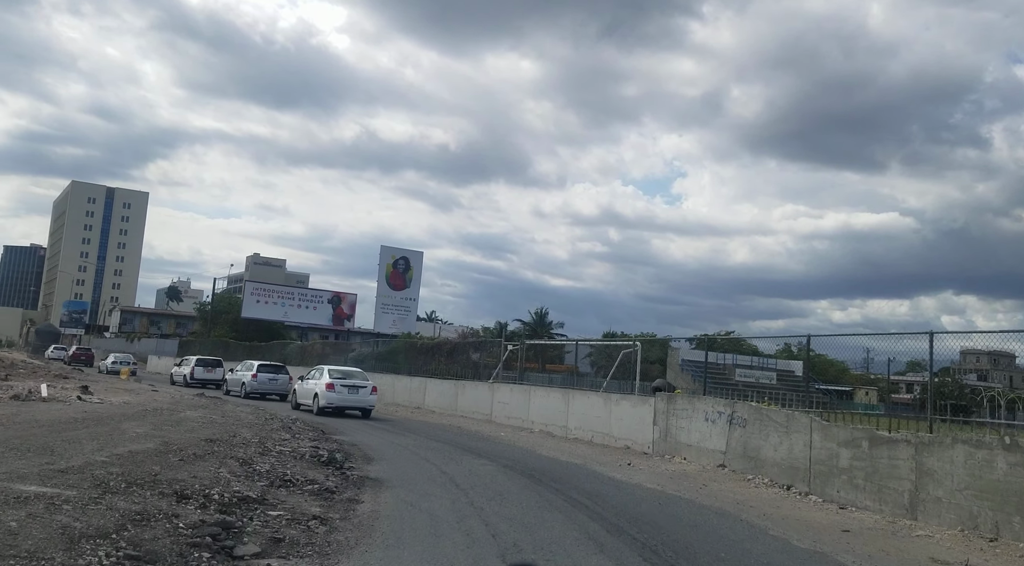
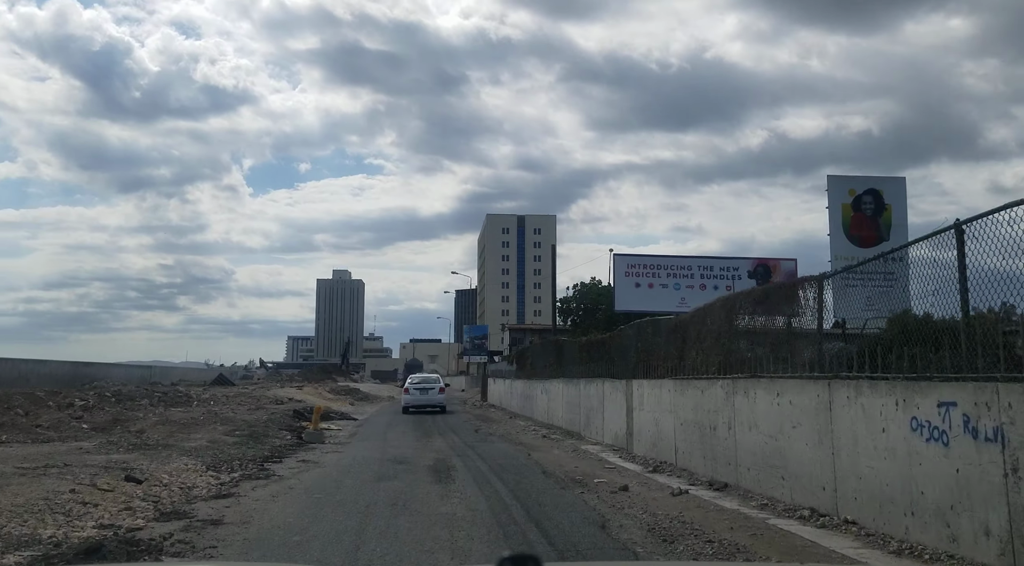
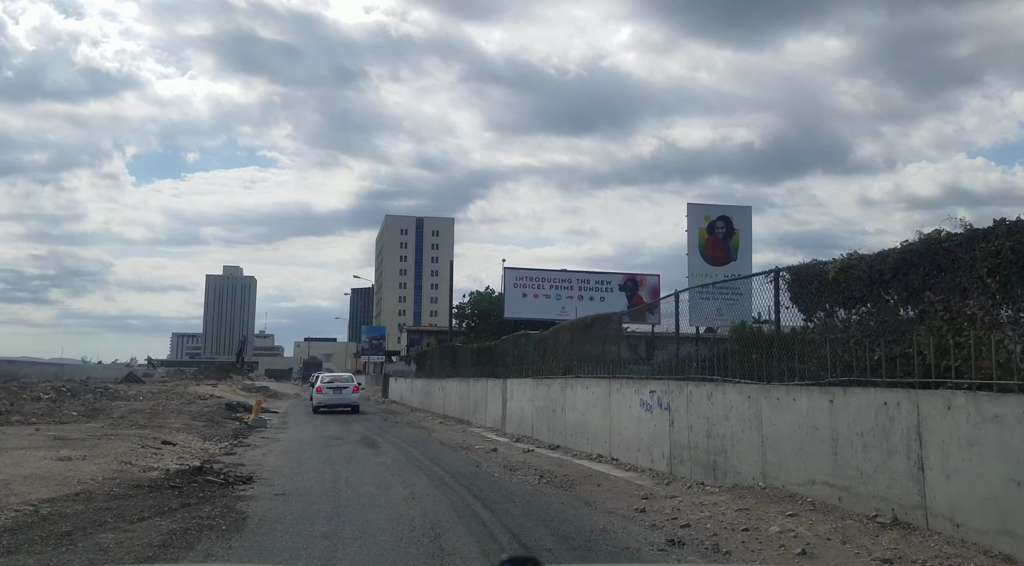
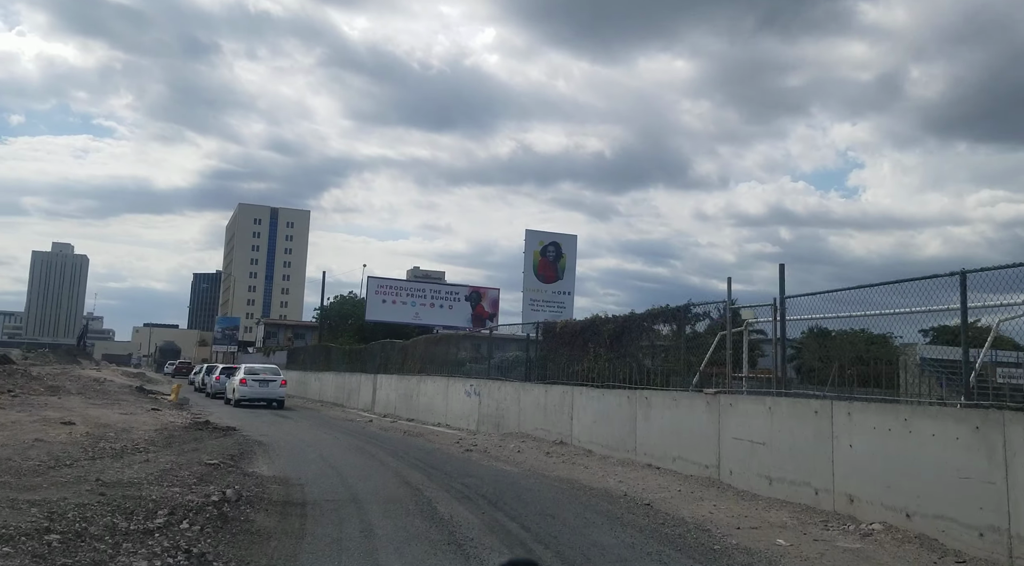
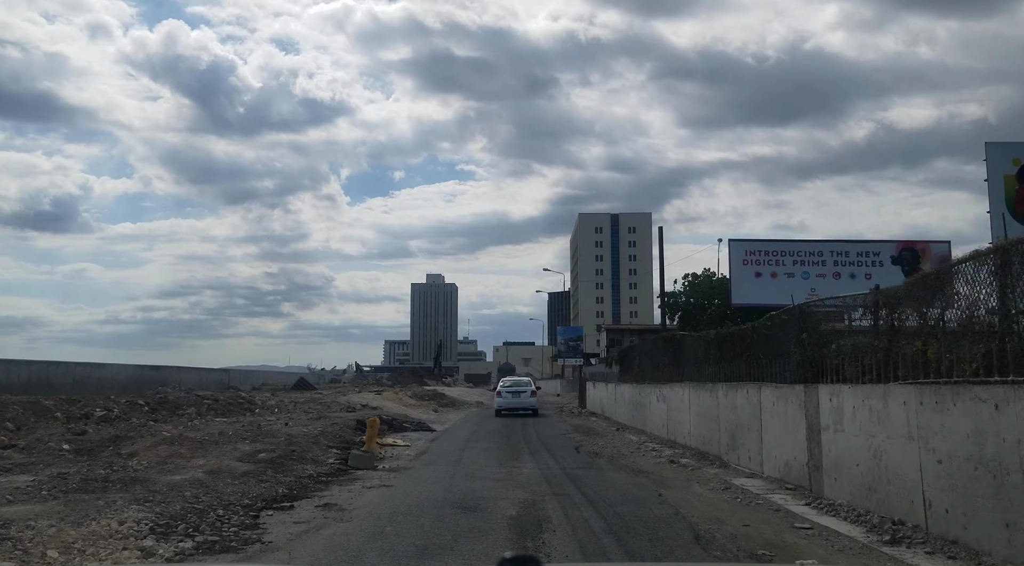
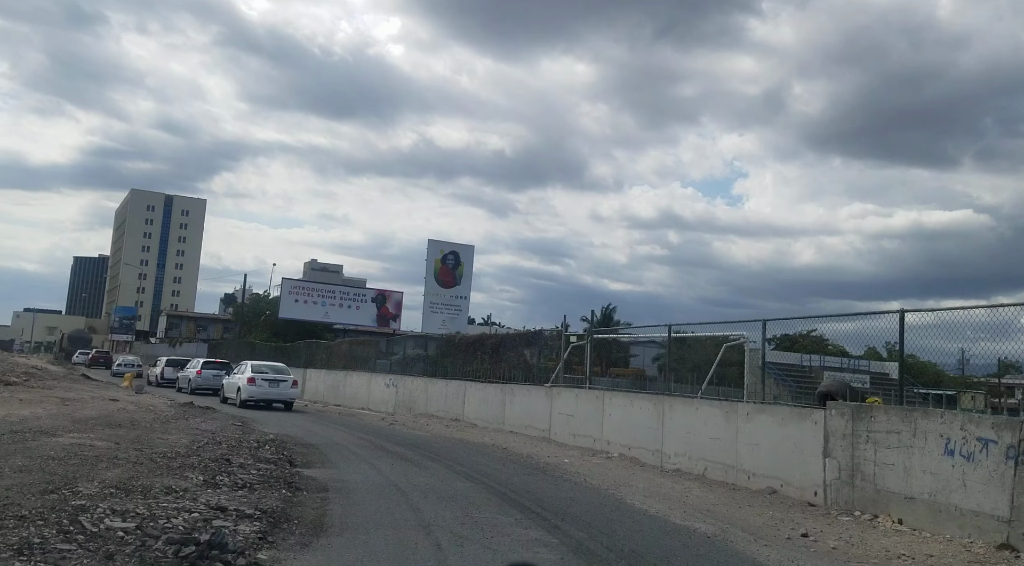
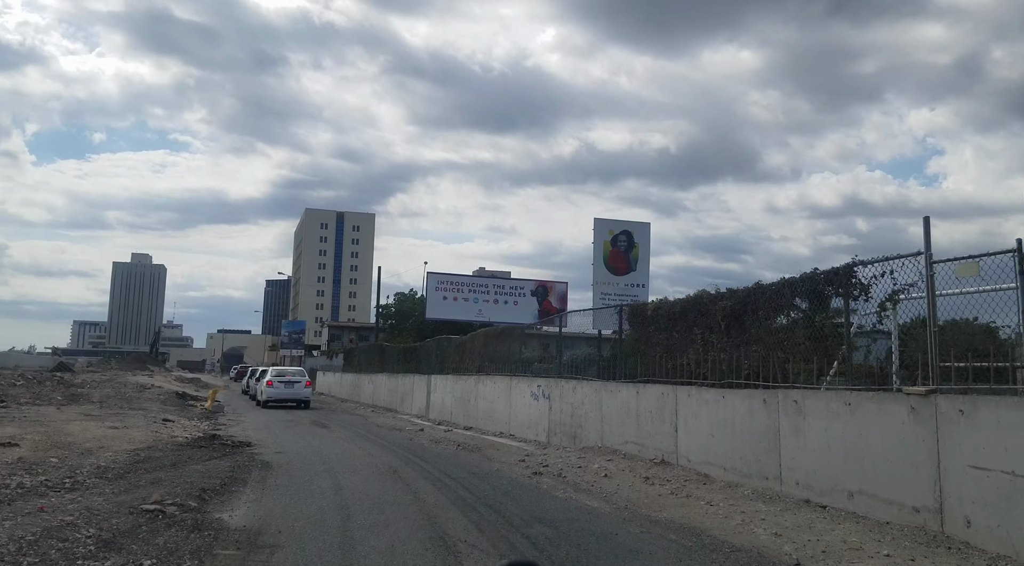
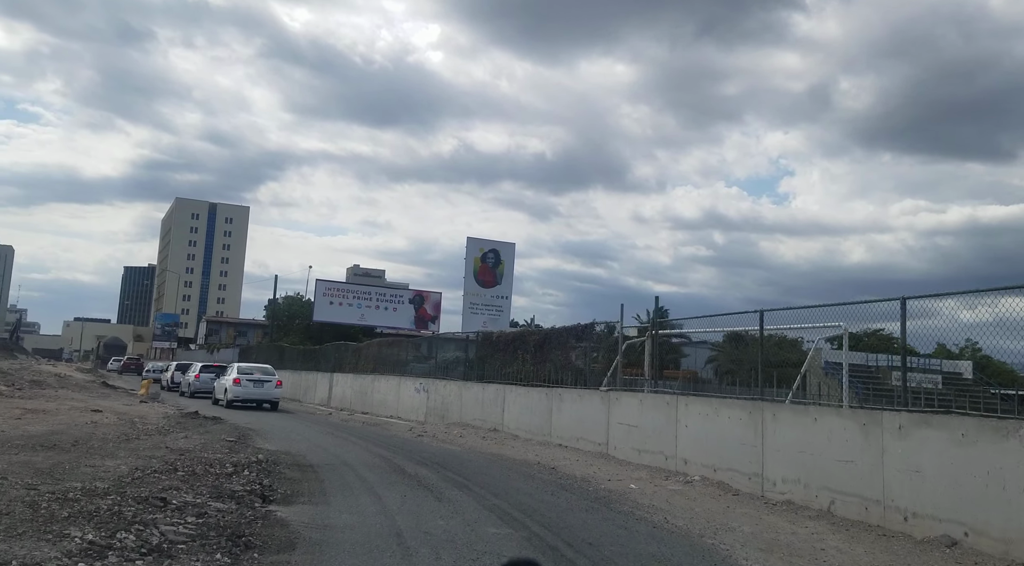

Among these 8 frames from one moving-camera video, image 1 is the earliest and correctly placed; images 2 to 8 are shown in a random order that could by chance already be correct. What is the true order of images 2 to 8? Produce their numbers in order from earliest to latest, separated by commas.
6, 8, 4, 7, 3, 2, 5
